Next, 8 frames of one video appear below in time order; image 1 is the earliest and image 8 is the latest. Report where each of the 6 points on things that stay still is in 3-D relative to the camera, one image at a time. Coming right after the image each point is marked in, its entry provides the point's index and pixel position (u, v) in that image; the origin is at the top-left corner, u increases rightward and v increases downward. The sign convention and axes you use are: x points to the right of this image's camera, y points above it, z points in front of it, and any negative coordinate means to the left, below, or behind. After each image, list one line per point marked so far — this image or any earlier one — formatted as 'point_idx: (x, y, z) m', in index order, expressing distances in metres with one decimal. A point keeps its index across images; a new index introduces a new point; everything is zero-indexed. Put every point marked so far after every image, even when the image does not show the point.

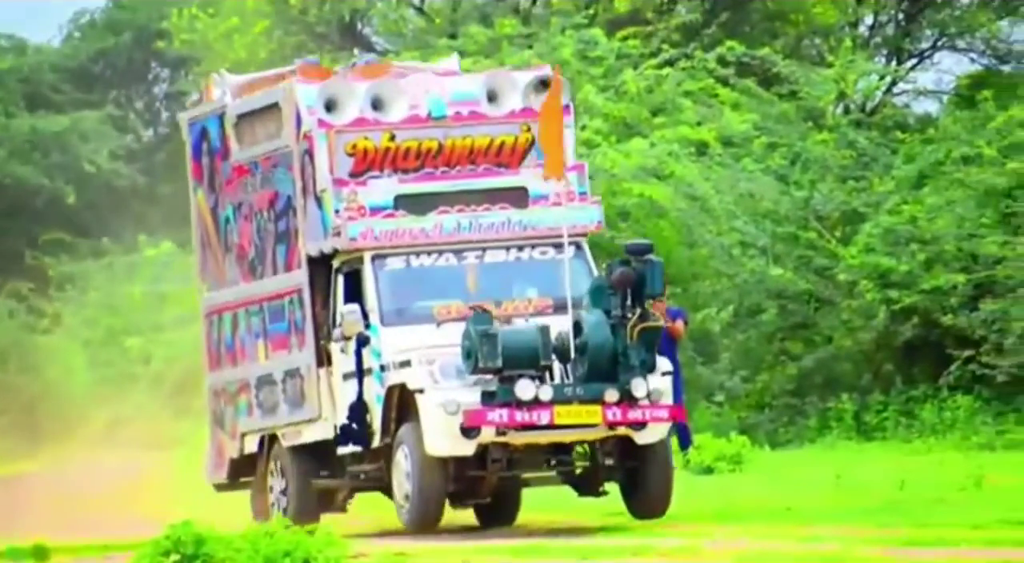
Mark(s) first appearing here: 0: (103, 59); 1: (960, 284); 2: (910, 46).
0: (-2.1, +1.1, +12.3) m
1: (+2.3, 0.0, +12.3) m
2: (+2.1, +1.2, +12.6) m
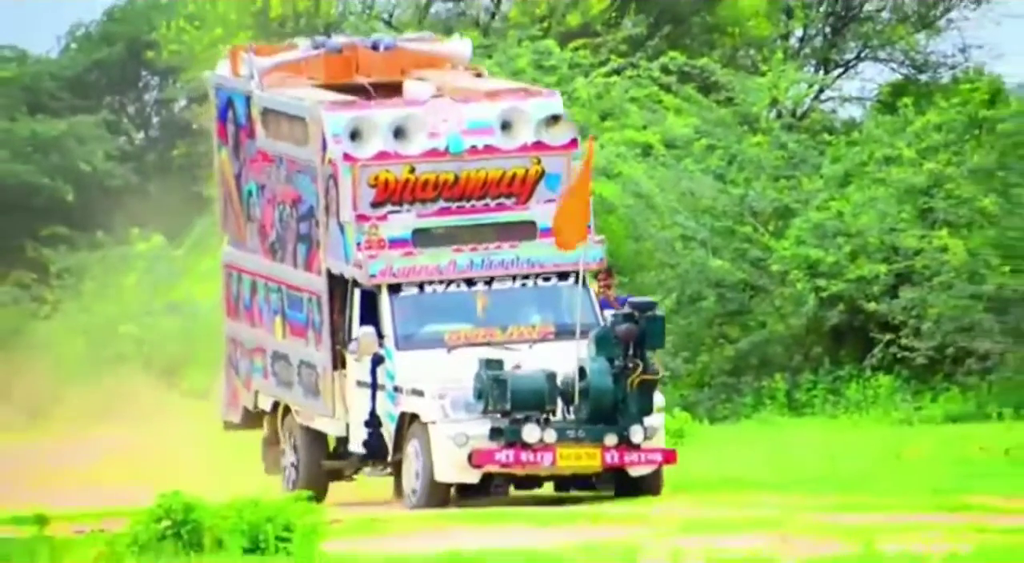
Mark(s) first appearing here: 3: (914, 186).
0: (-2.3, +1.2, +13.4) m
1: (+2.1, 0.0, +13.5) m
2: (+1.8, +1.3, +13.7) m
3: (+2.3, +0.5, +13.6) m
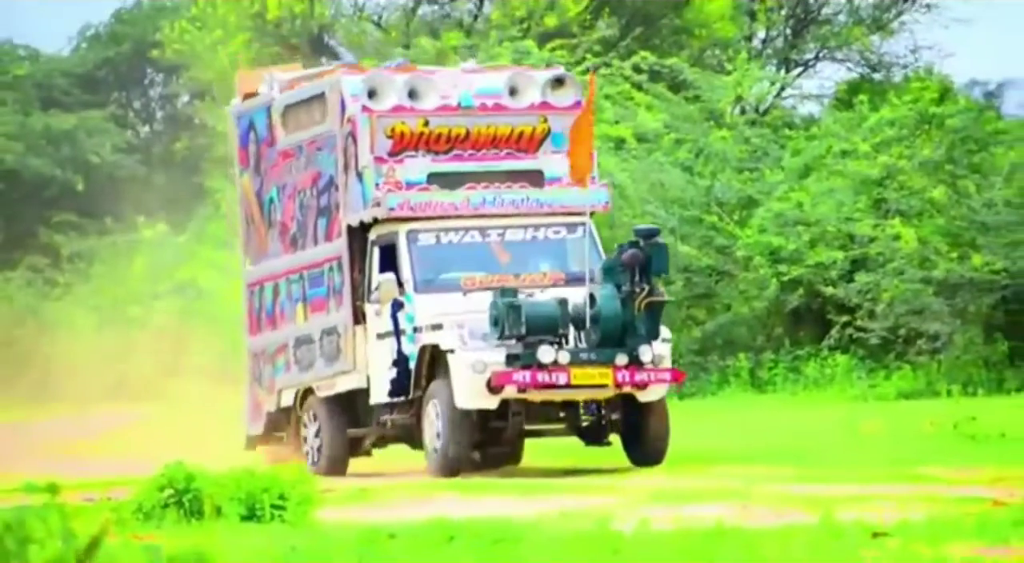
0: (-2.4, +1.3, +14.4) m
1: (+2.0, +0.1, +14.4) m
2: (+1.7, +1.4, +14.7) m
3: (+2.1, +0.6, +14.5) m
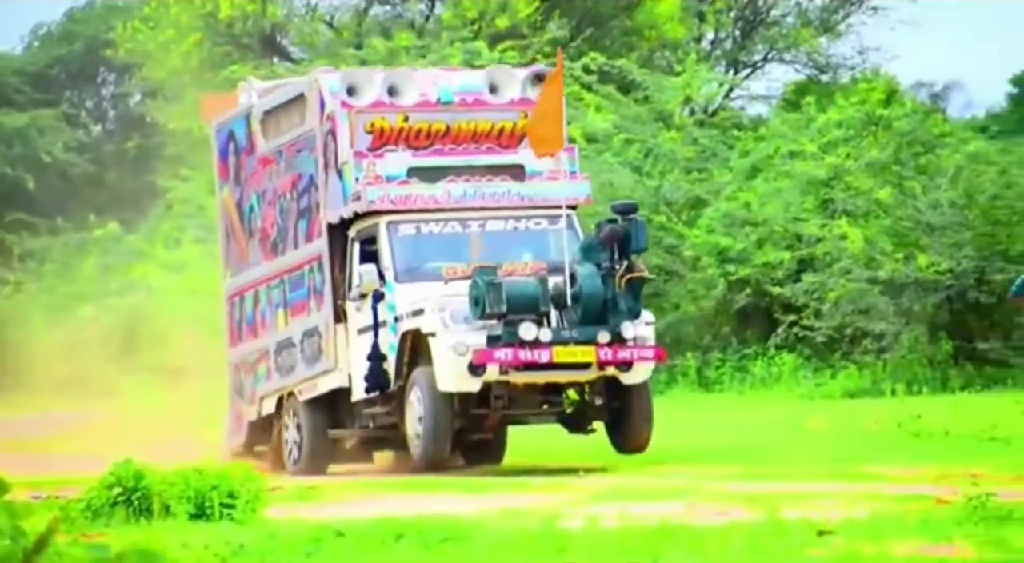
0: (-2.7, +1.3, +14.4) m
1: (+1.7, +0.1, +14.5) m
2: (+1.4, +1.4, +14.8) m
3: (+1.8, +0.6, +14.6) m
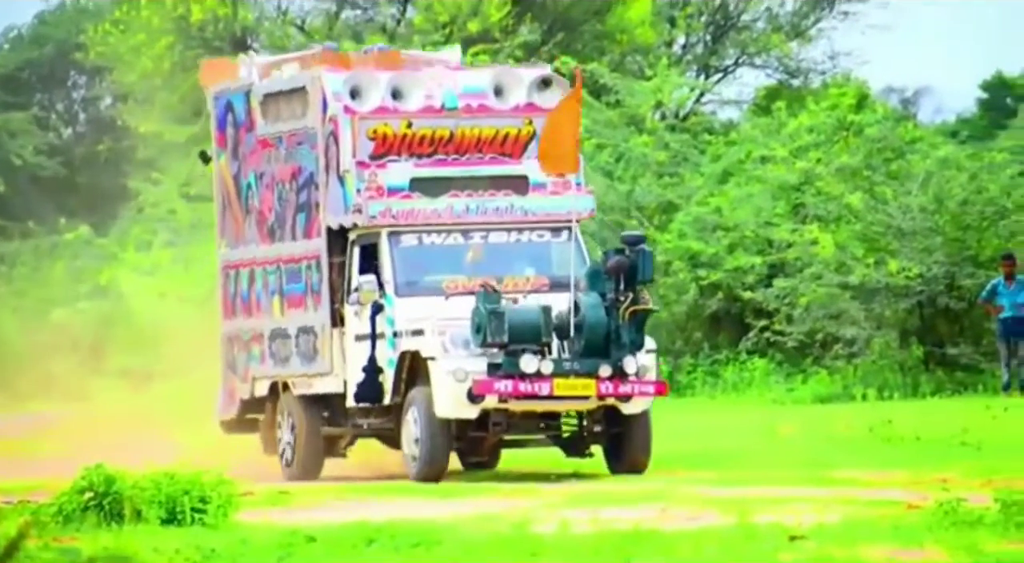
0: (-2.9, +1.3, +14.4) m
1: (+1.5, +0.1, +14.5) m
2: (+1.3, +1.3, +14.8) m
3: (+1.7, +0.6, +14.6) m
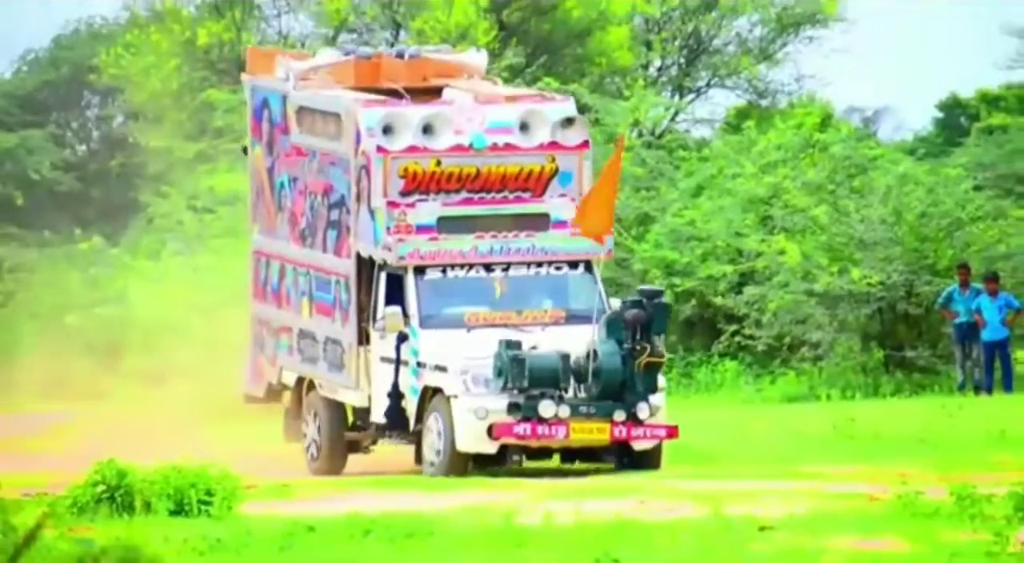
0: (-3.0, +1.2, +15.4) m
1: (+1.4, +0.1, +15.5) m
2: (+1.2, +1.3, +15.7) m
3: (+1.6, +0.6, +15.6) m
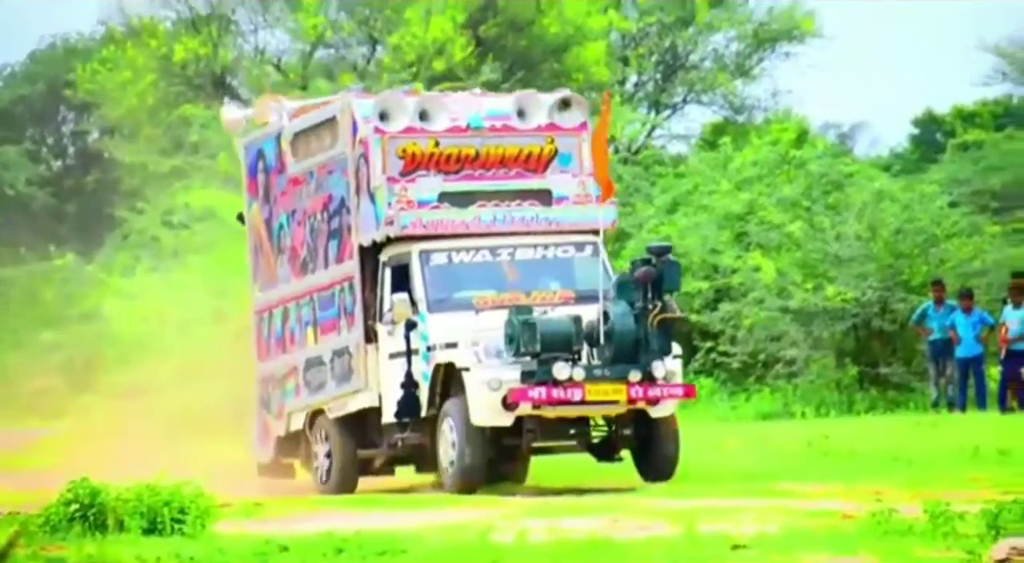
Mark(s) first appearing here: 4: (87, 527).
0: (-3.1, +1.2, +15.3) m
1: (+1.2, -0.1, +15.5) m
2: (+1.0, +1.2, +15.8) m
3: (+1.4, +0.4, +15.6) m
4: (-2.5, -1.4, +14.1) m
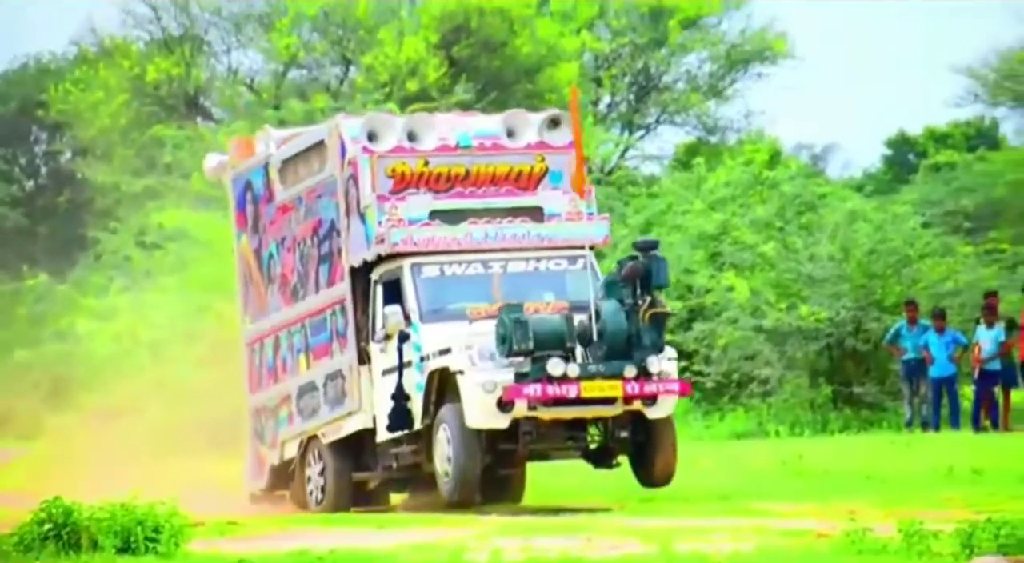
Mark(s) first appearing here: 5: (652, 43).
0: (-3.3, +1.0, +15.3) m
1: (+1.1, -0.2, +15.5) m
2: (+0.8, +1.1, +15.8) m
3: (+1.3, +0.3, +15.6) m
4: (-2.6, -1.5, +14.1) m
5: (+0.9, +1.6, +15.8) m
